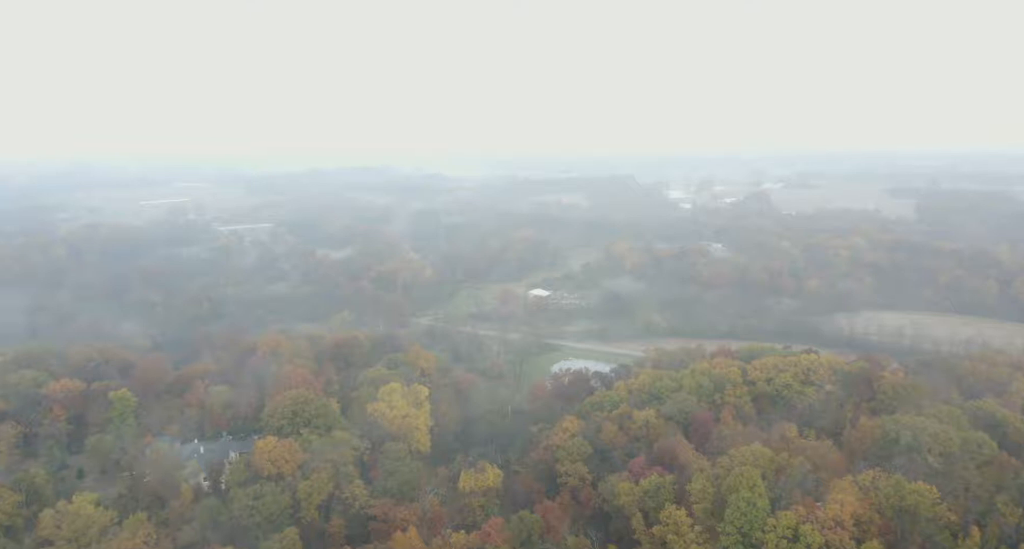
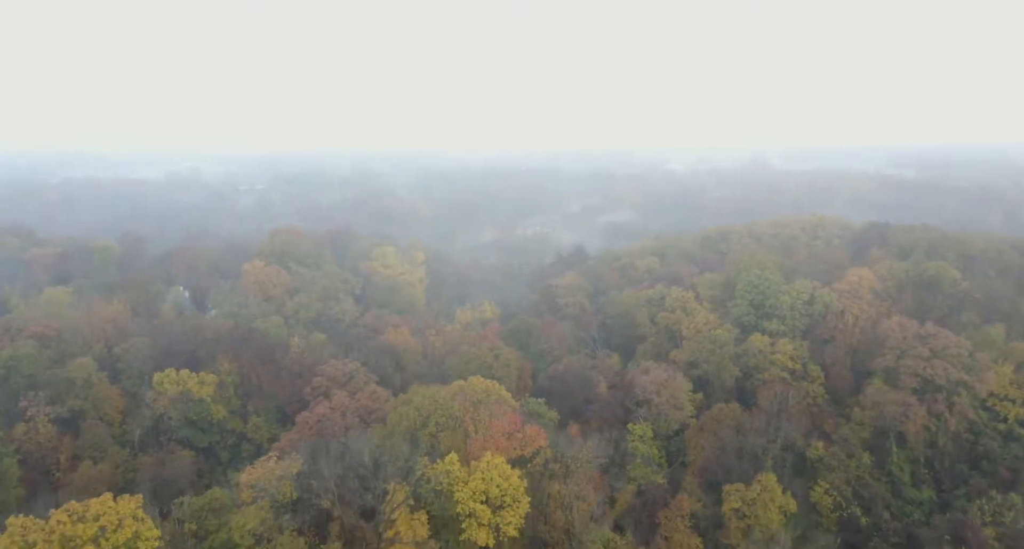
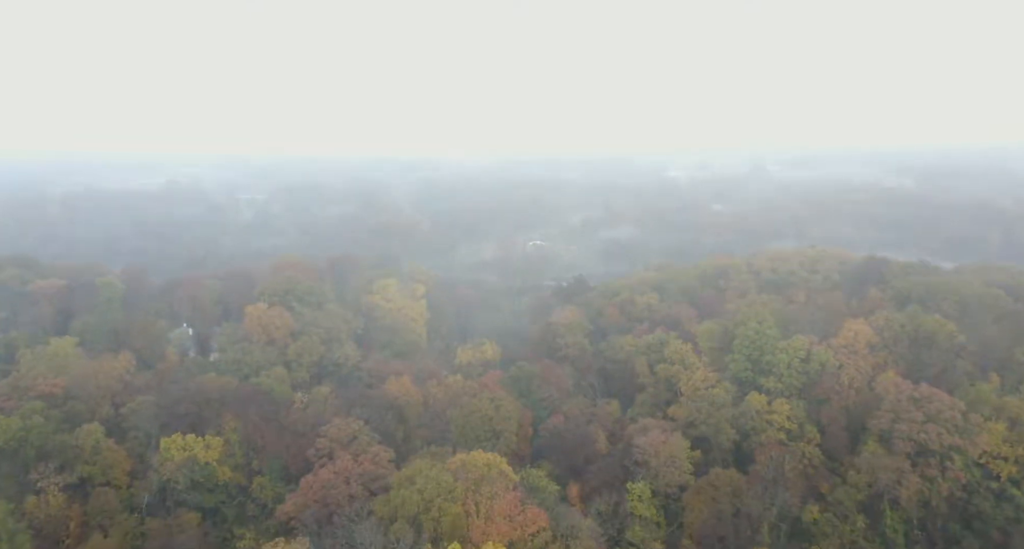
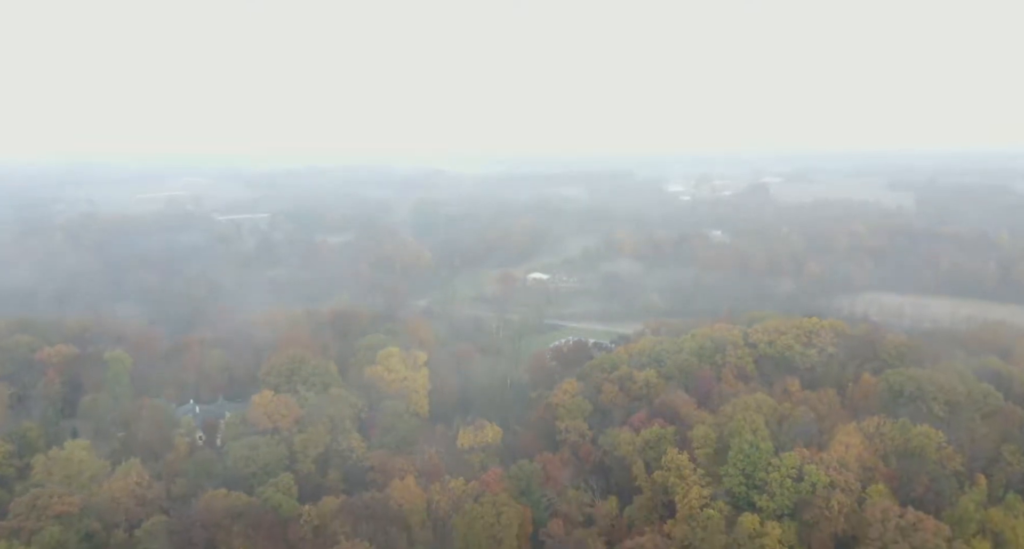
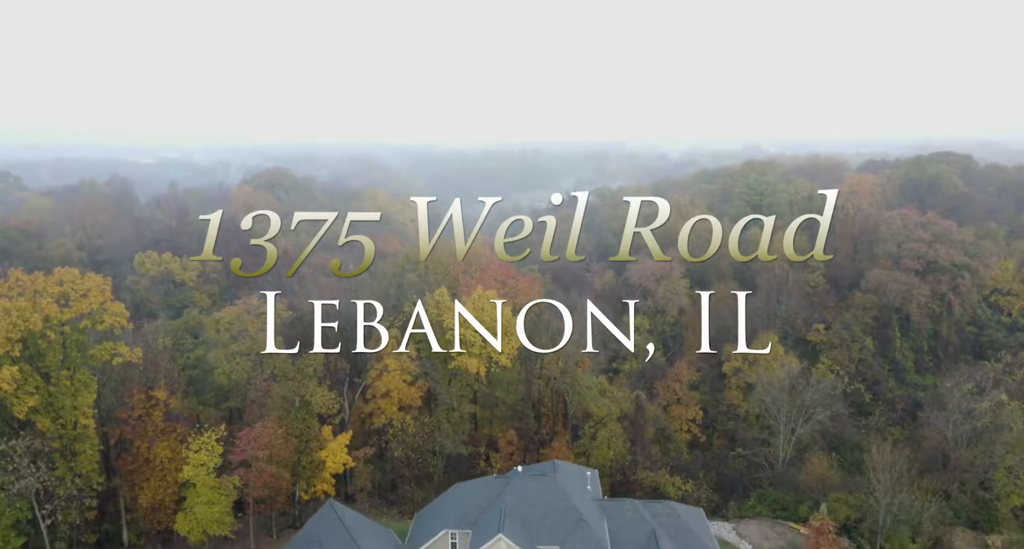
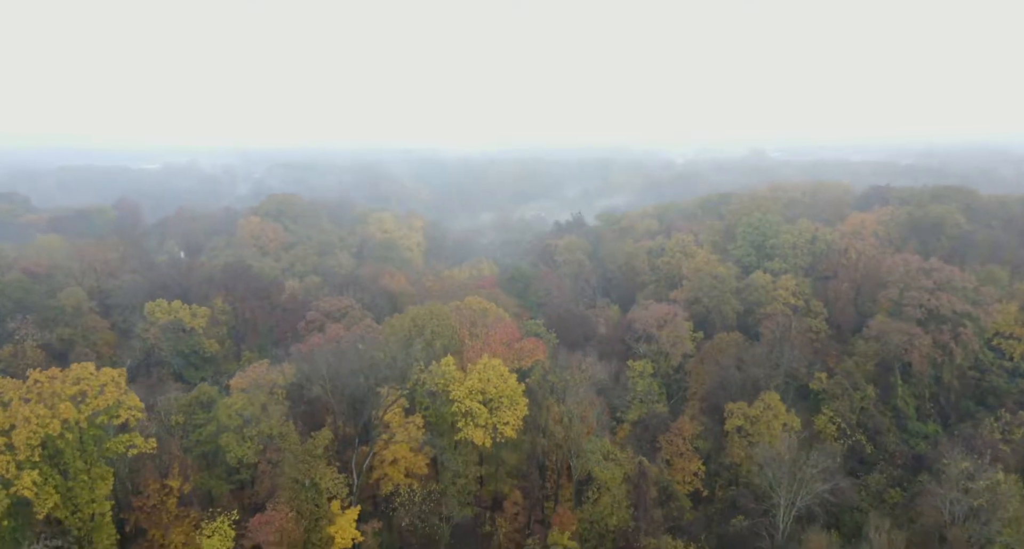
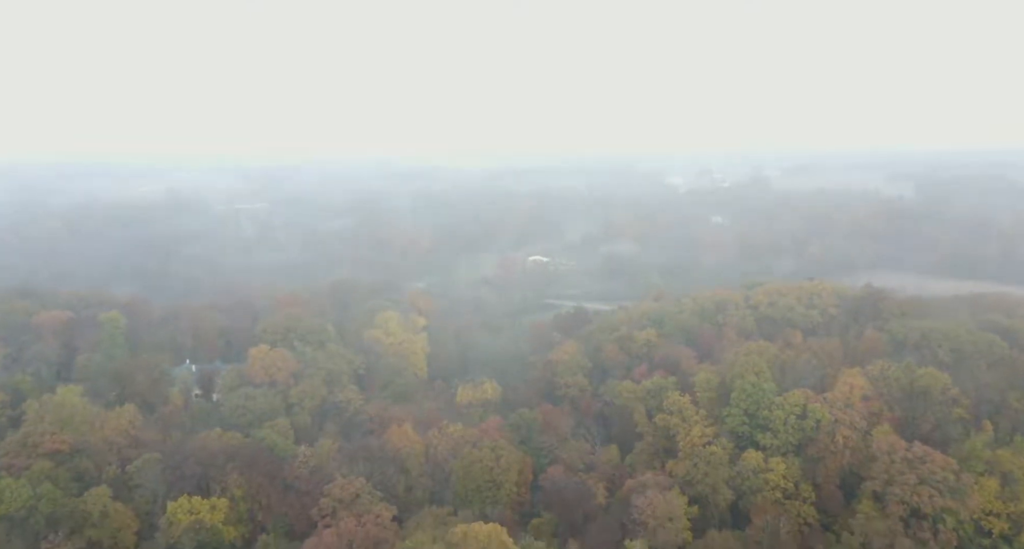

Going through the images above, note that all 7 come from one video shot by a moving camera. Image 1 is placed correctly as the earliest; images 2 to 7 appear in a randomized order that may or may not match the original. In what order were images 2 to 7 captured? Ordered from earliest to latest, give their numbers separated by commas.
4, 7, 3, 2, 6, 5
